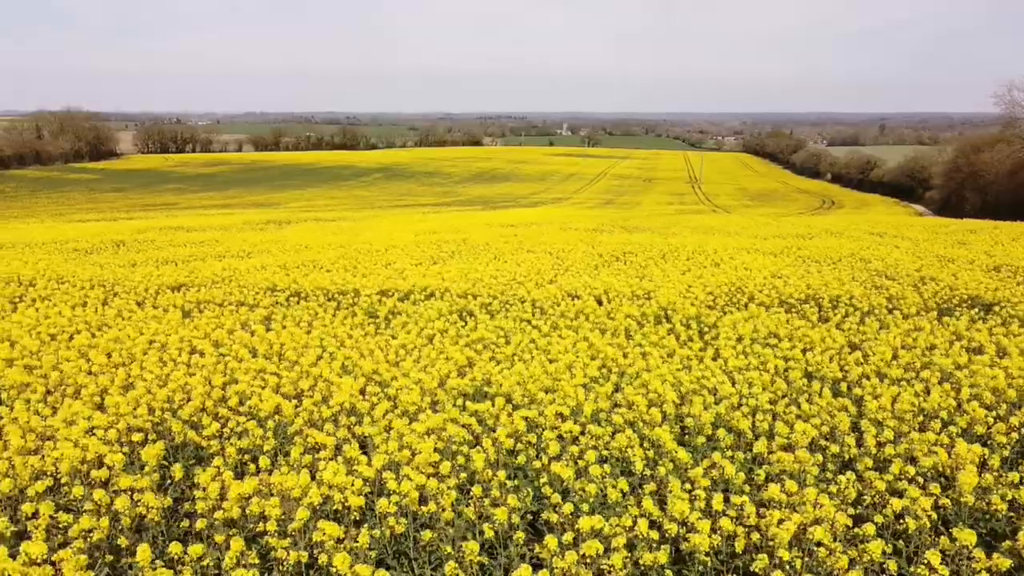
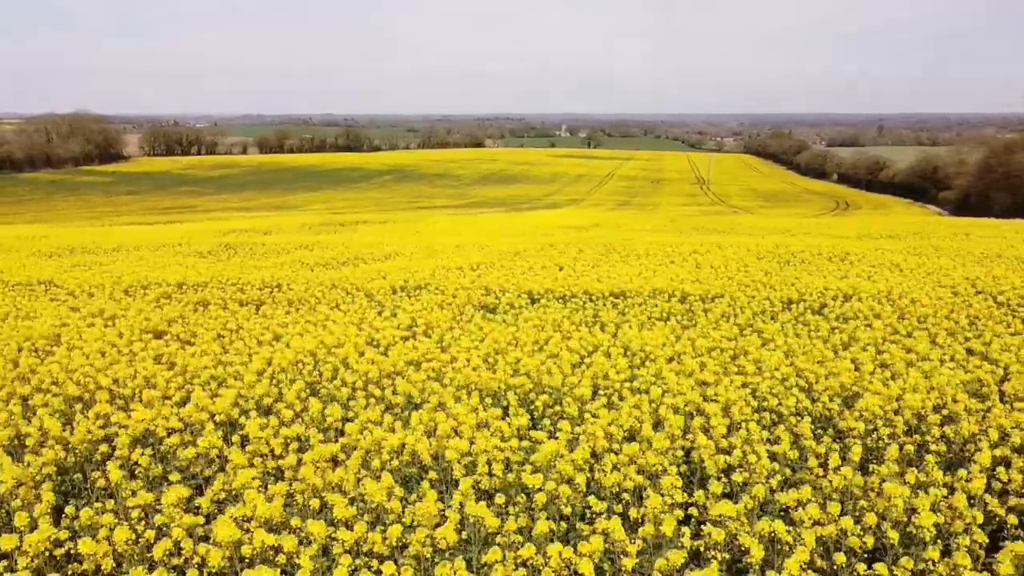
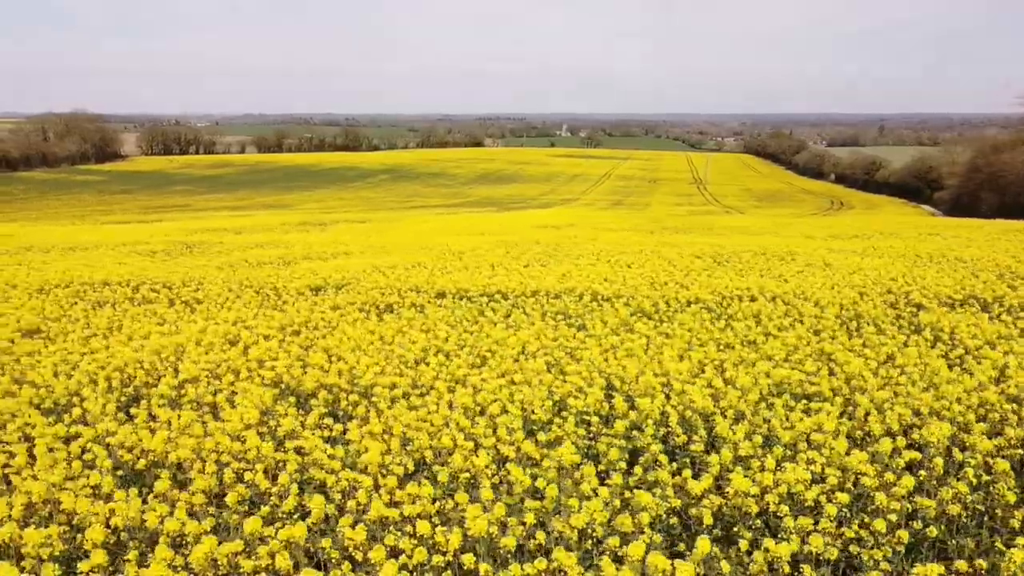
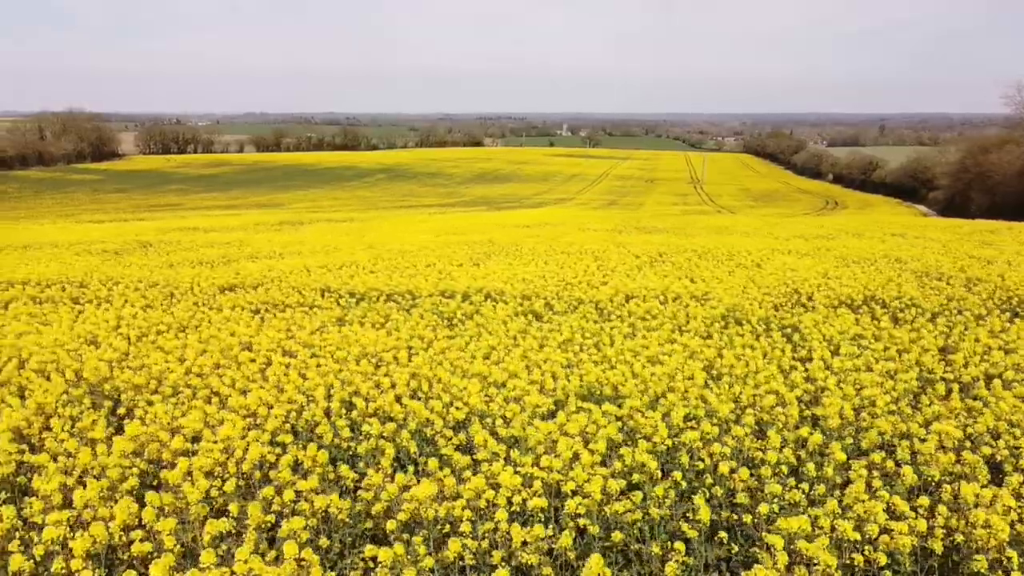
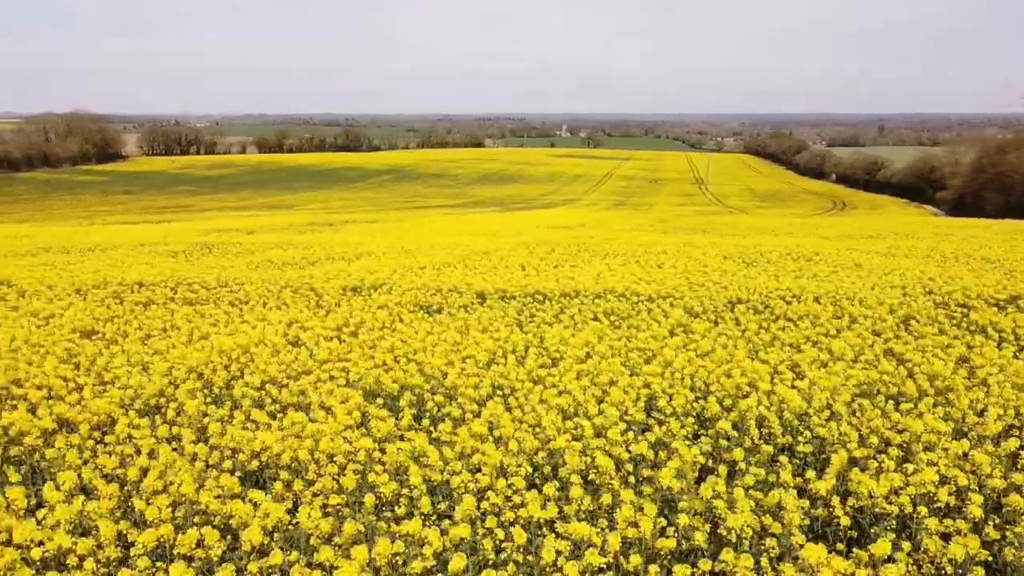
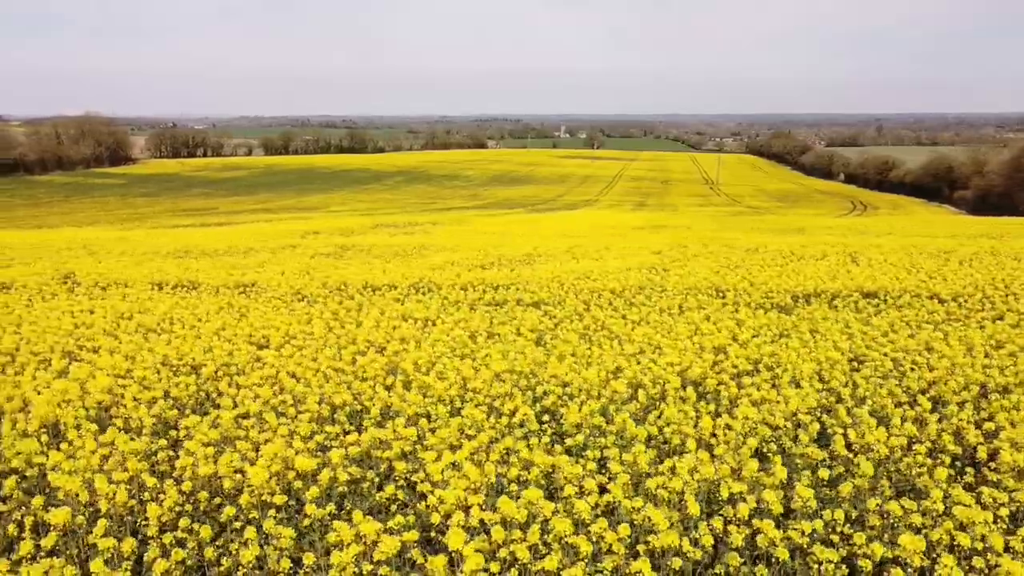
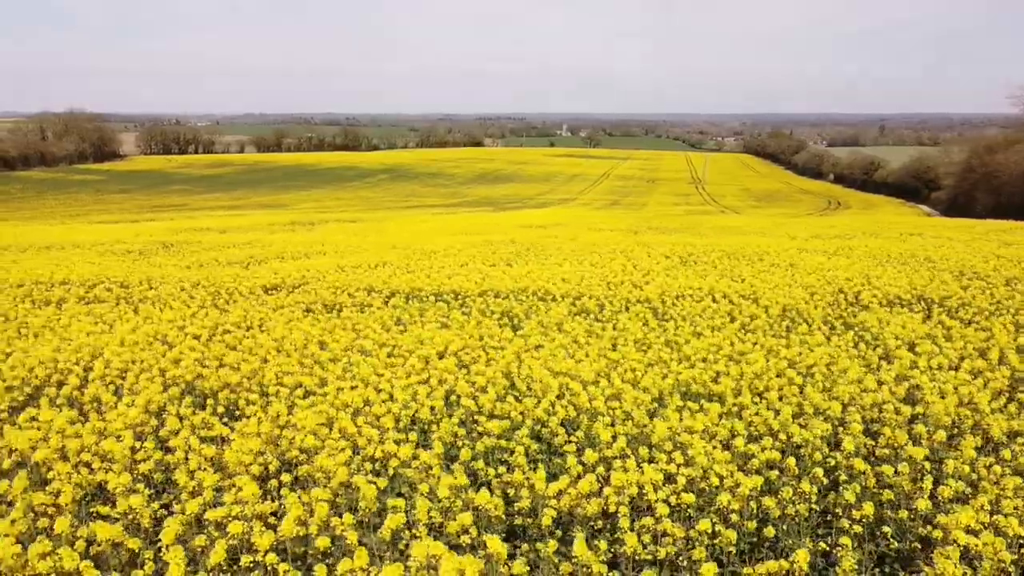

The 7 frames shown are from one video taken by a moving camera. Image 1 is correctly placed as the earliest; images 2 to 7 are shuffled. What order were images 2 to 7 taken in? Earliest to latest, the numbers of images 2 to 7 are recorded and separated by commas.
4, 7, 3, 5, 2, 6
